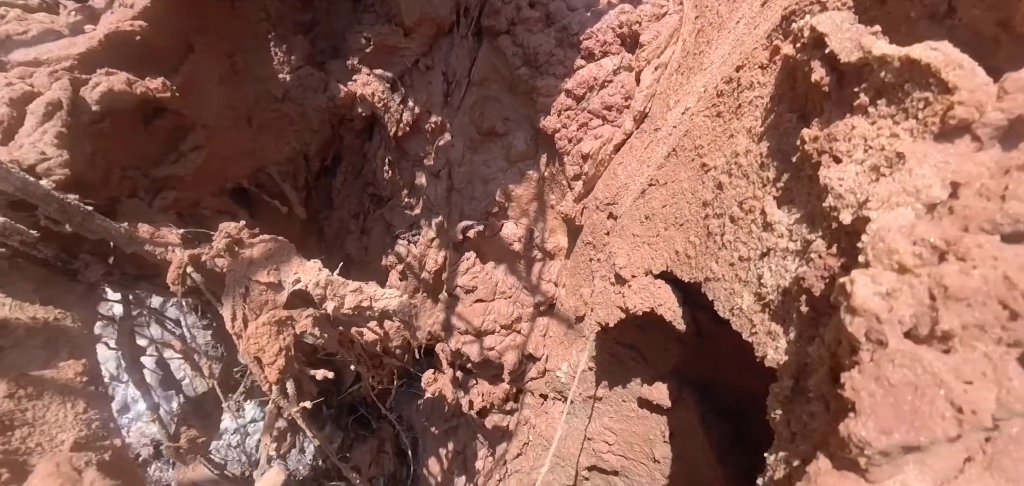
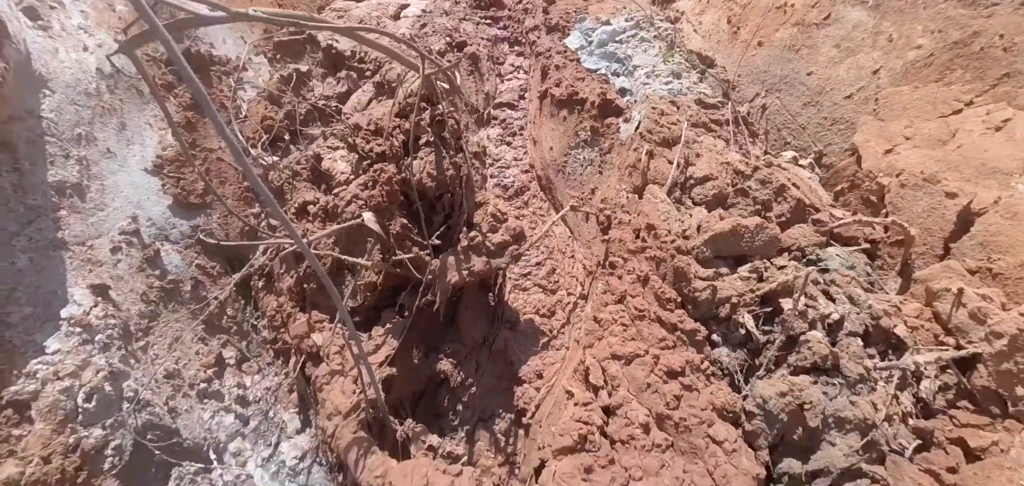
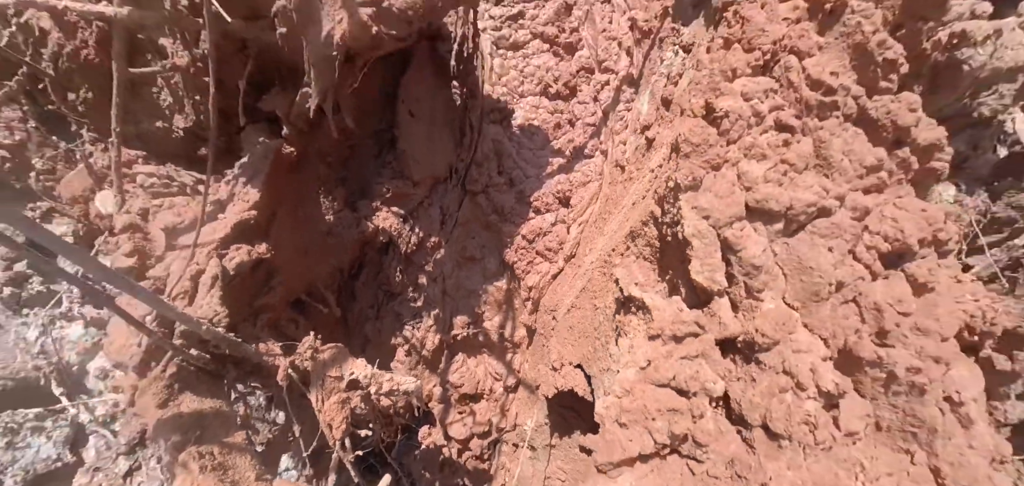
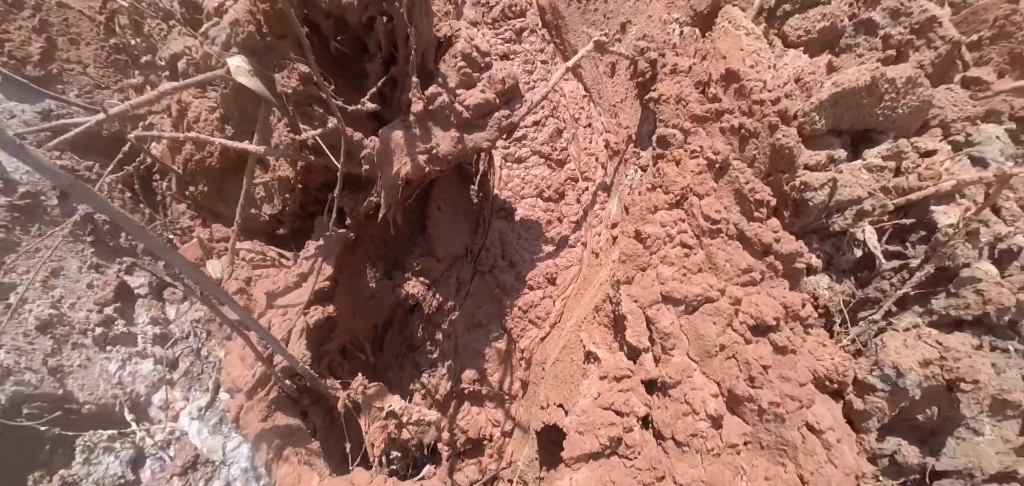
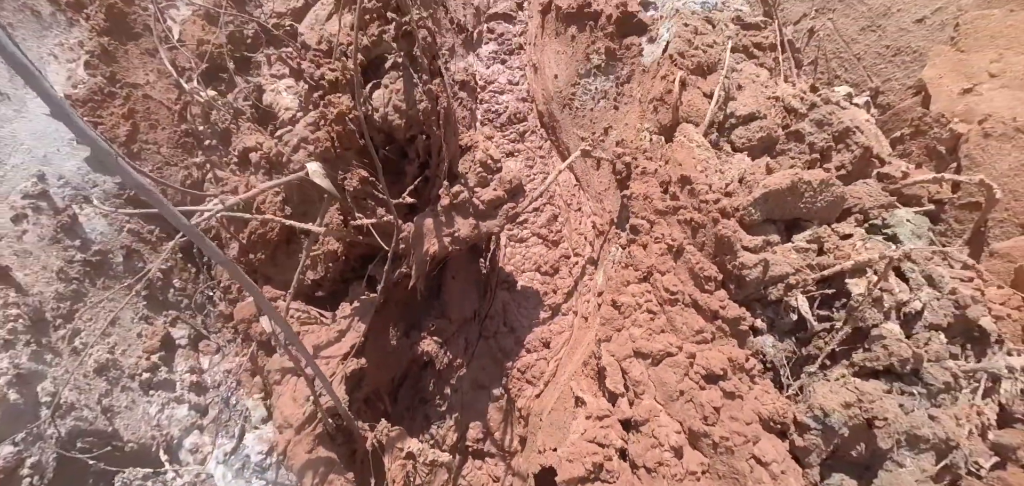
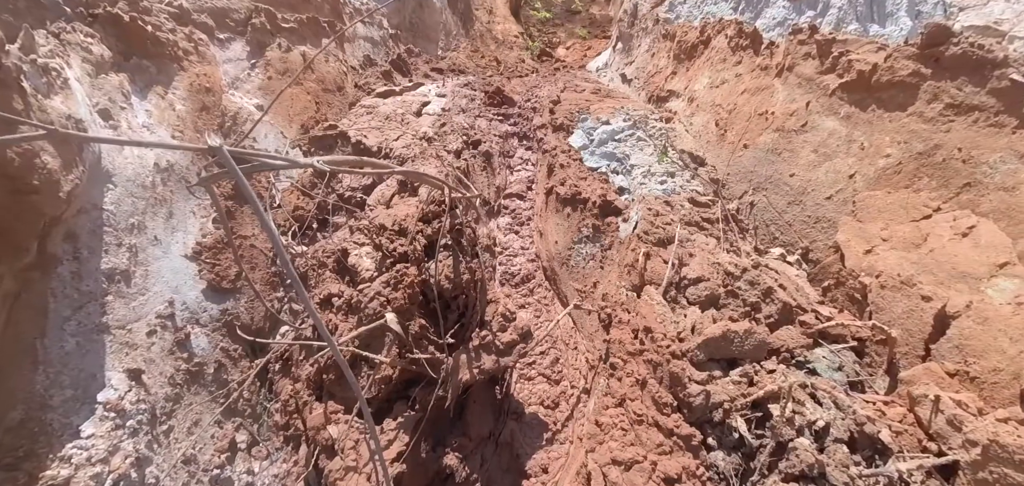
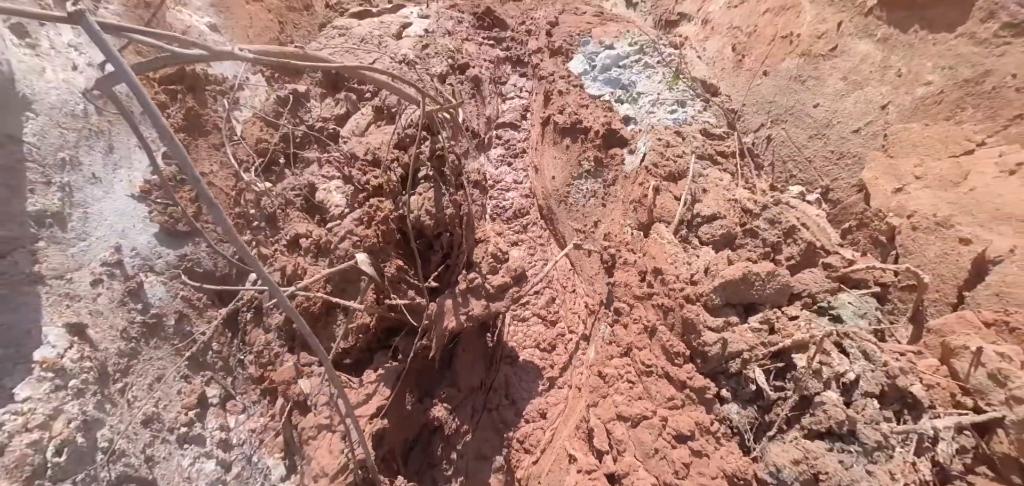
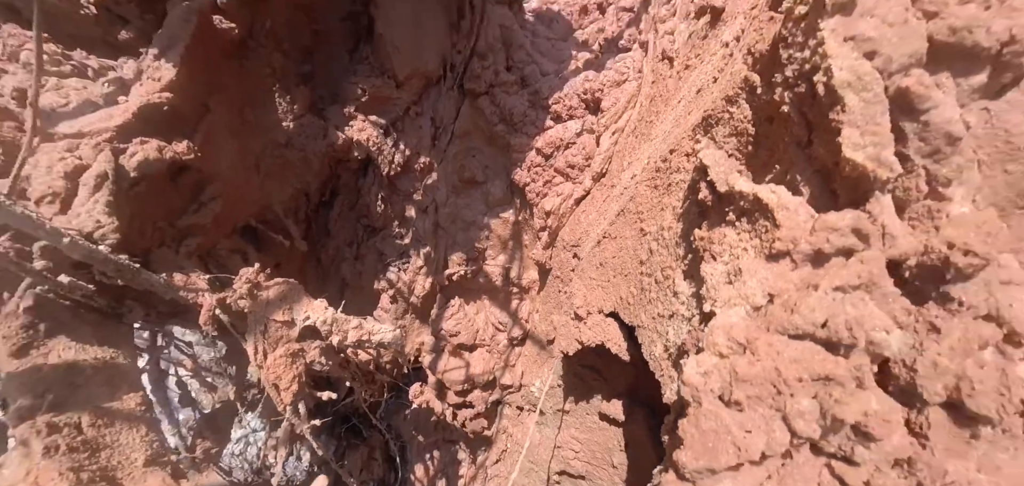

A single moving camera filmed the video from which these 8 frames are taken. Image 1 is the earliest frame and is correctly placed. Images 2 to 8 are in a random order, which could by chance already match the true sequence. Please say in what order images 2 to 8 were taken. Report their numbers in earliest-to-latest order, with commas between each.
8, 3, 4, 5, 7, 6, 2
